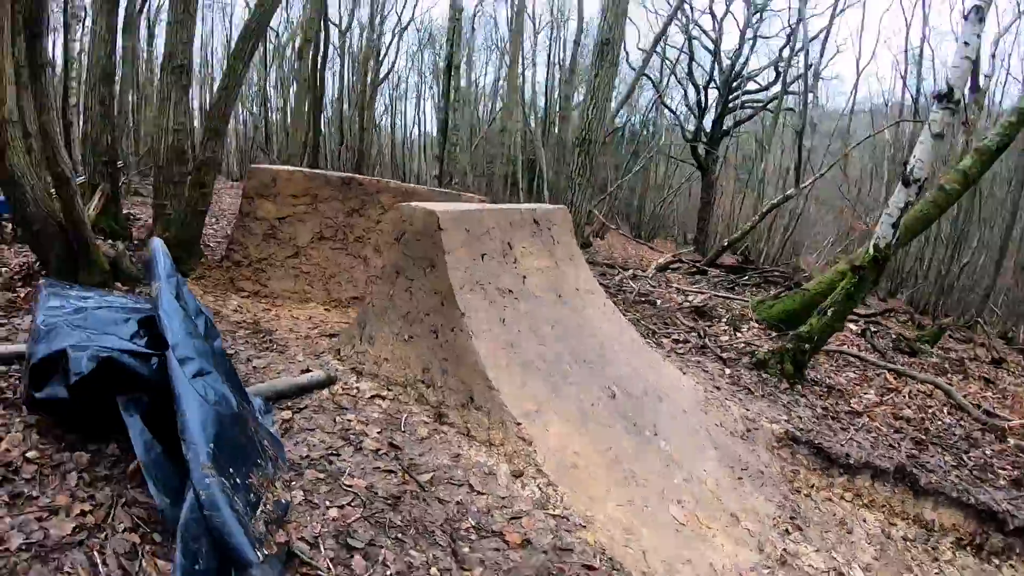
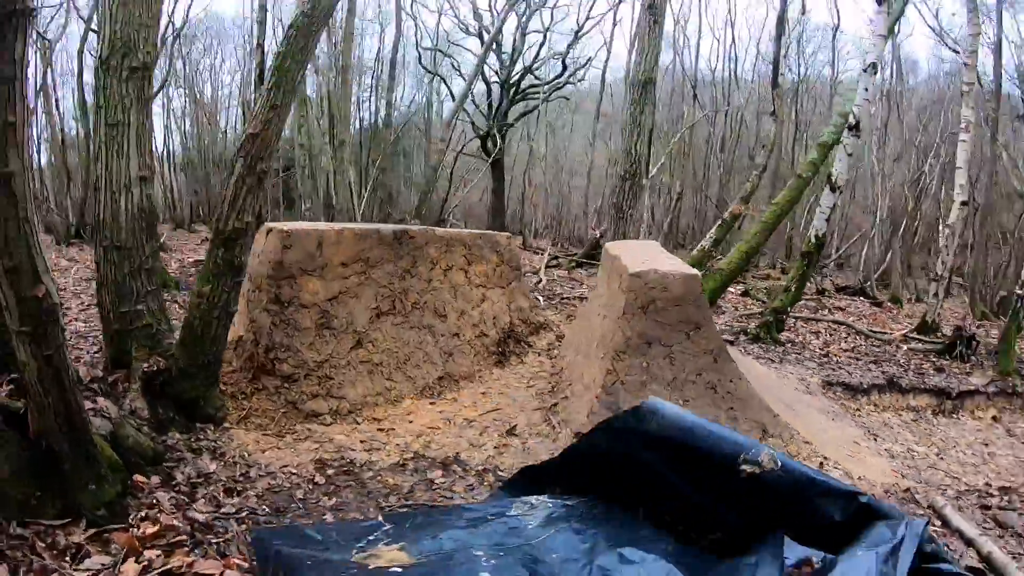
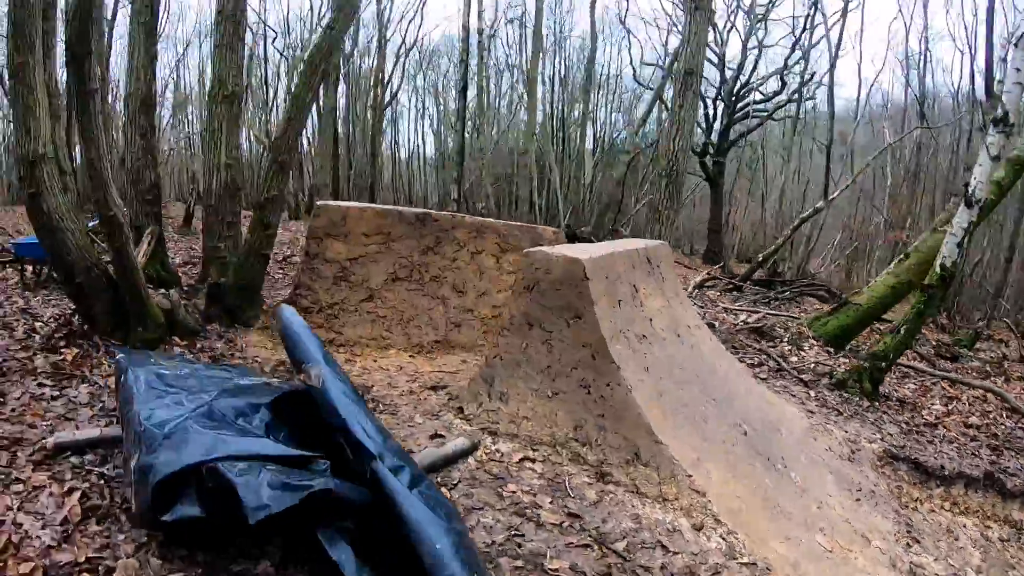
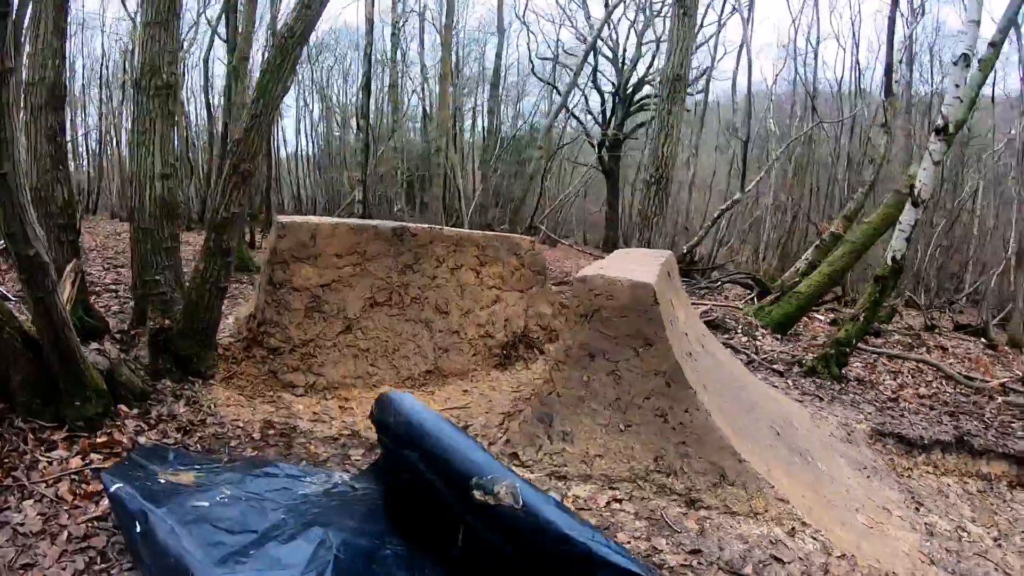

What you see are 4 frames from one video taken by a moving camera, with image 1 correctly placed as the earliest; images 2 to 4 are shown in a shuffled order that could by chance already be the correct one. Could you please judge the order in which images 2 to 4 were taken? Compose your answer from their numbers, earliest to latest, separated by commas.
3, 4, 2
